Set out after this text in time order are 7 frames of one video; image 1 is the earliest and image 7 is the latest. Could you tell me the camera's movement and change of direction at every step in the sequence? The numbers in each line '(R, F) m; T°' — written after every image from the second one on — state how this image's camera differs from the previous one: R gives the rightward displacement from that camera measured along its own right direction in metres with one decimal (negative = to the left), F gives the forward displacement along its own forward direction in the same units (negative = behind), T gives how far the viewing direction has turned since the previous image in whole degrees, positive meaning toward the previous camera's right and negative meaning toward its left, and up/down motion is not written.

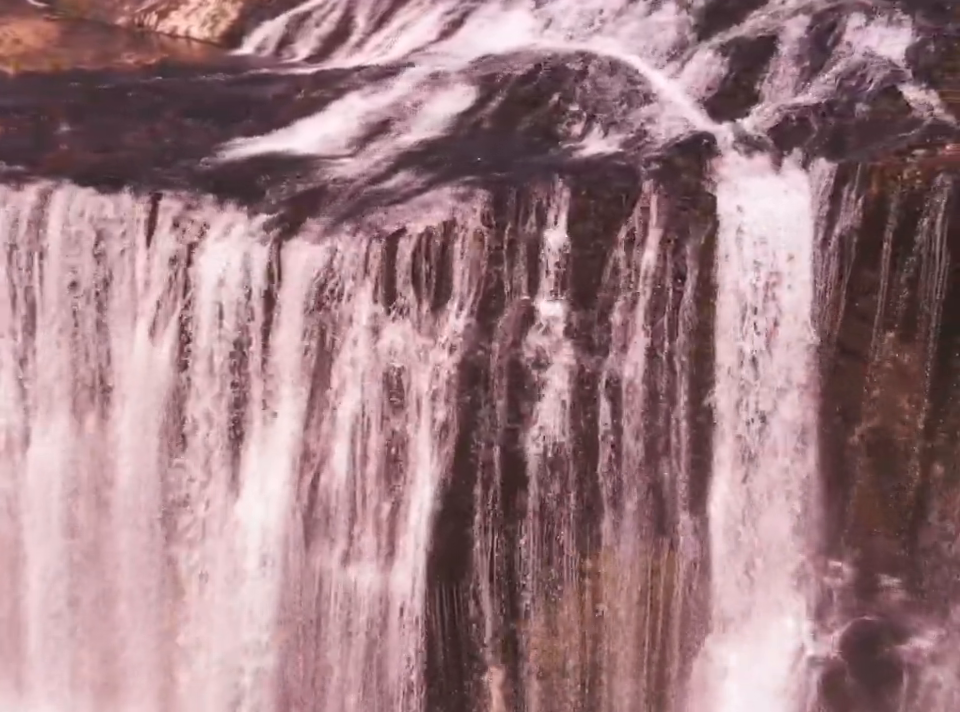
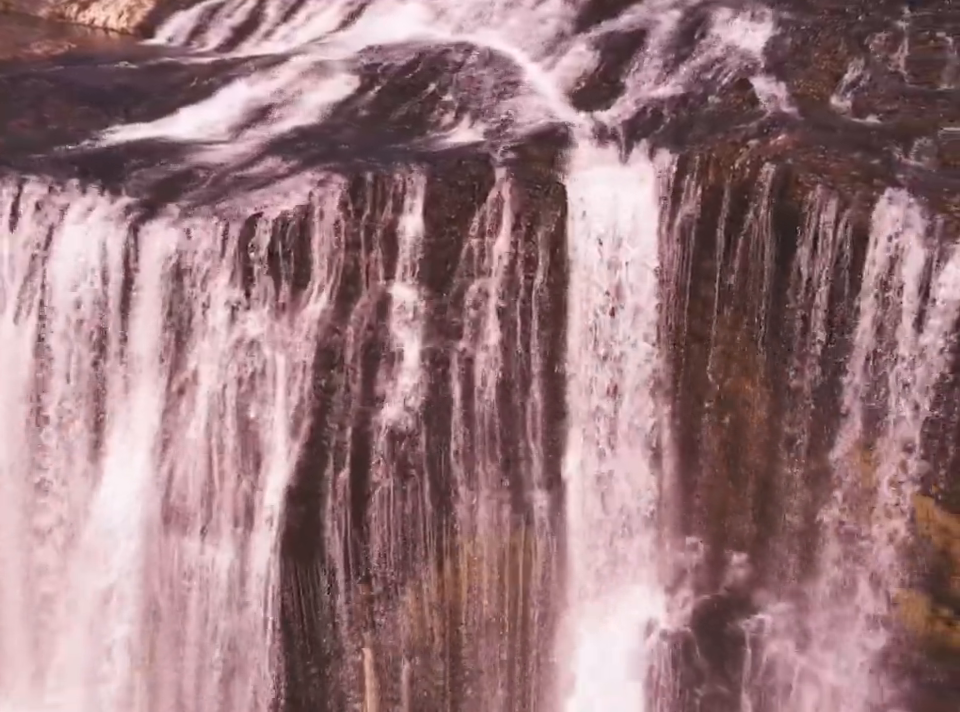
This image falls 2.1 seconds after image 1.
(+0.9, -0.2) m; +2°
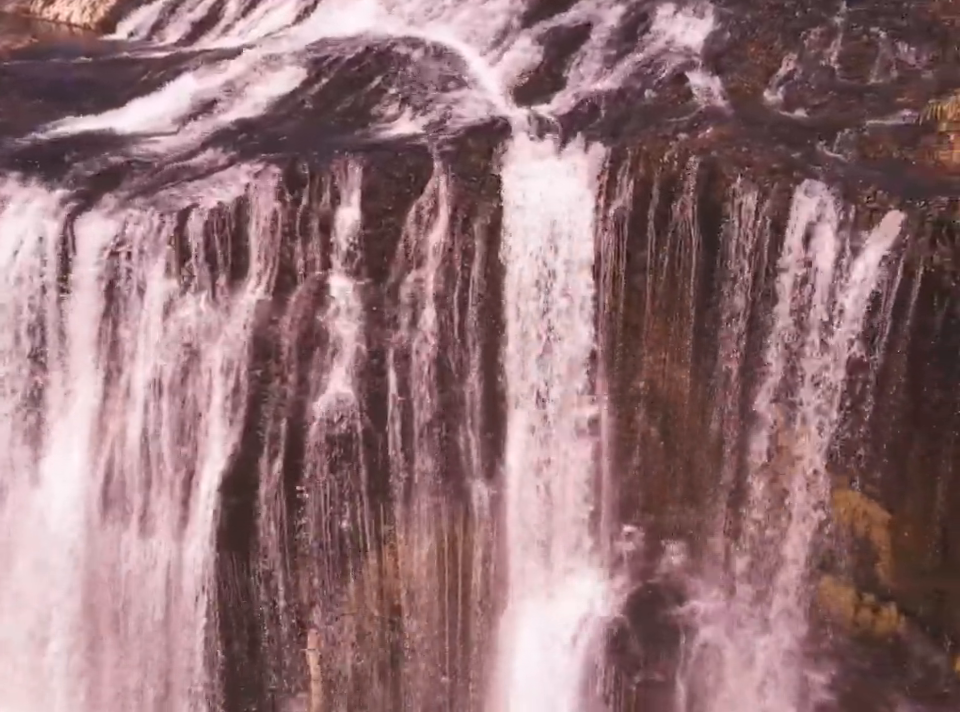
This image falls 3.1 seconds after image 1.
(+0.4, -0.1) m; +1°
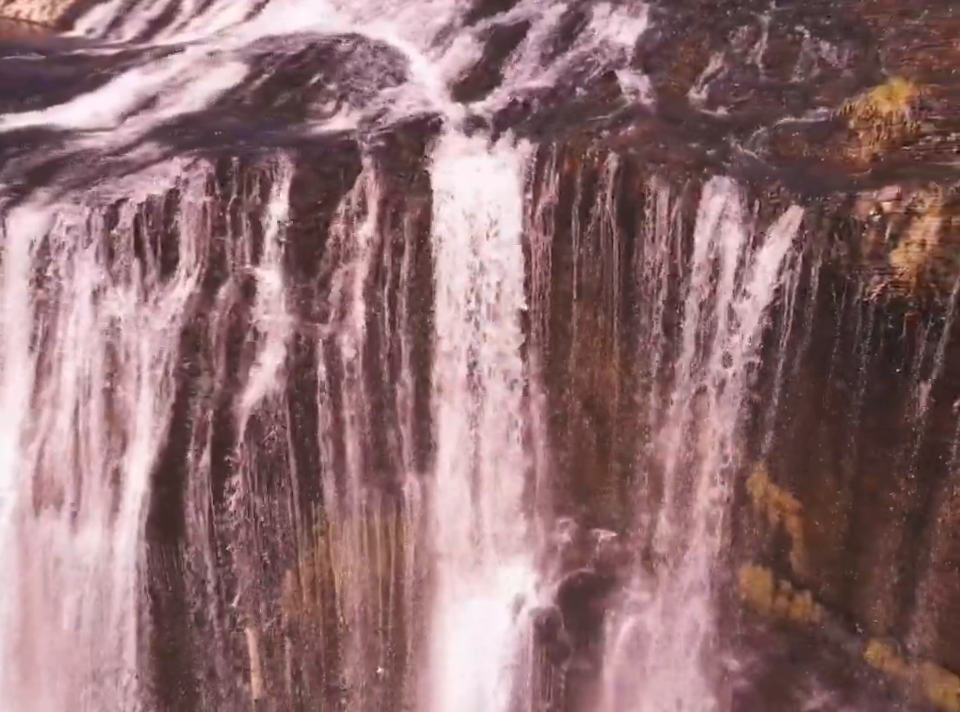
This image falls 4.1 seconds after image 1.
(+0.5, -0.1) m; +1°
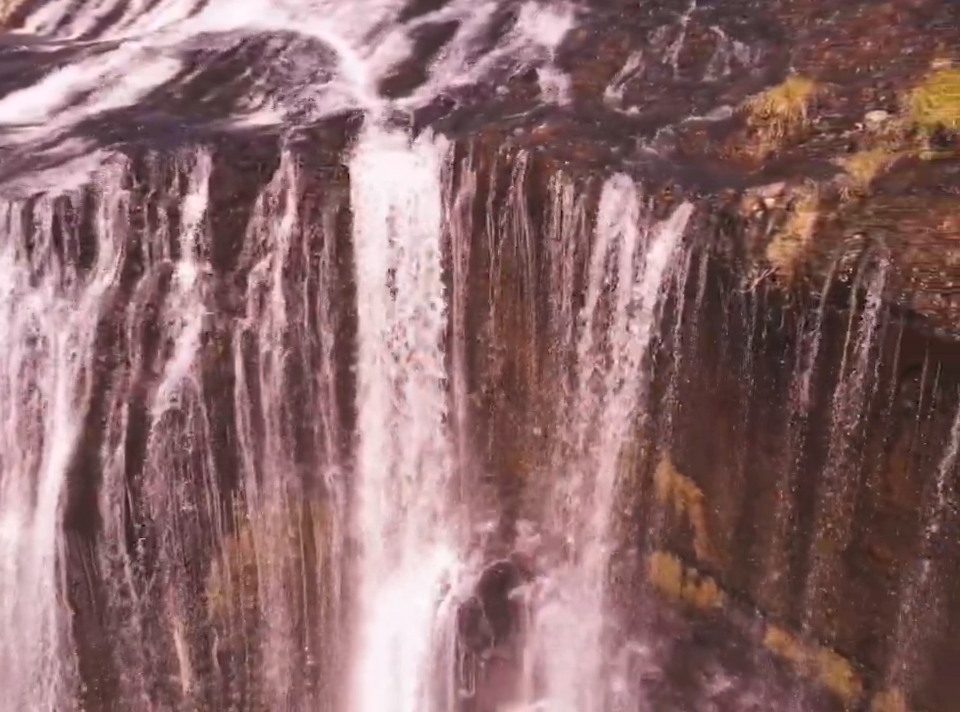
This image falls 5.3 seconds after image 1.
(+0.5, -0.1) m; +1°
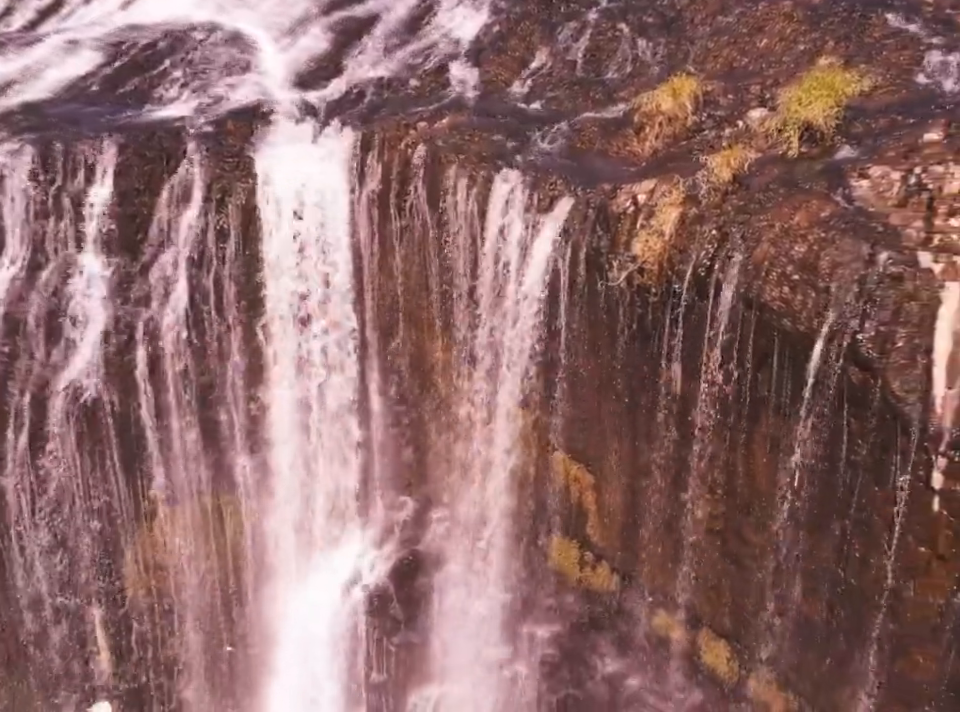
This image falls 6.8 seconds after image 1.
(+0.6, -0.2) m; +1°
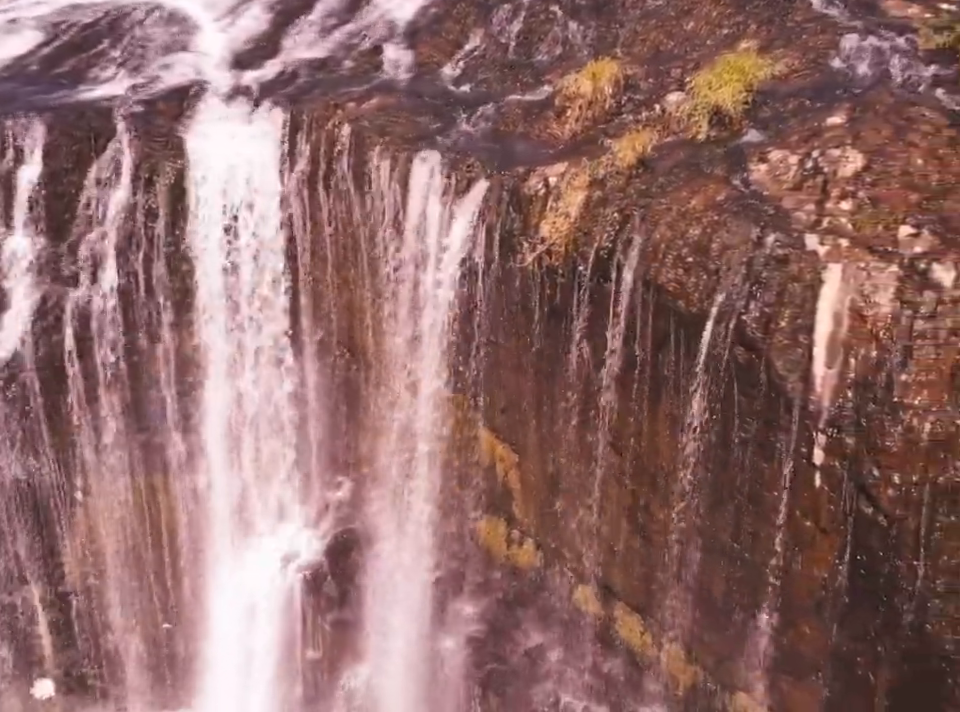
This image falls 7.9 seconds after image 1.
(+0.4, -0.1) m; +1°
